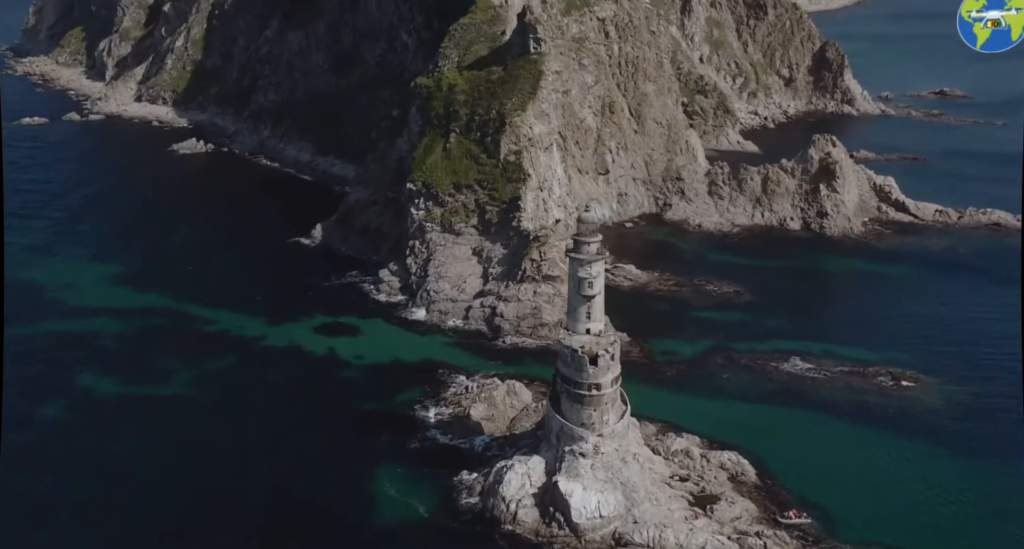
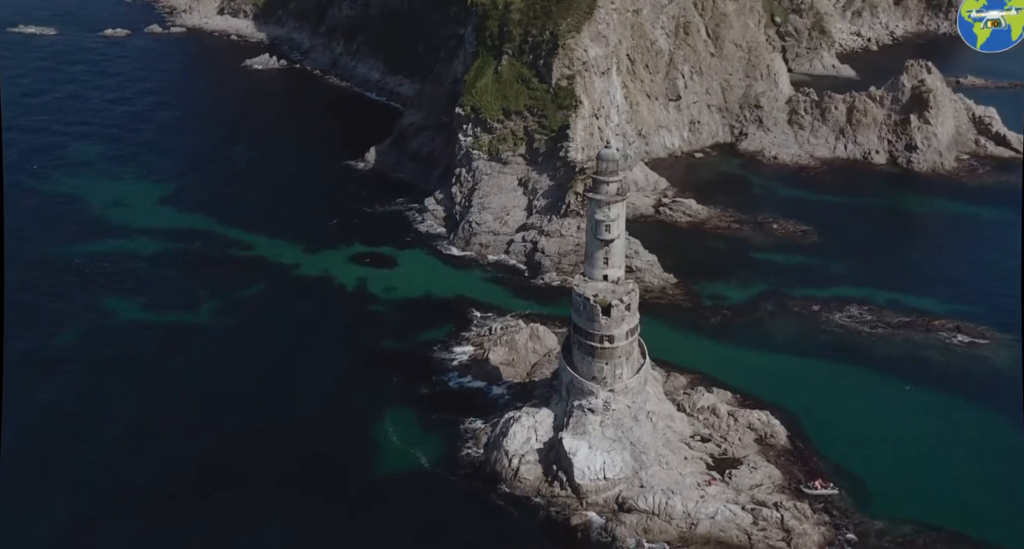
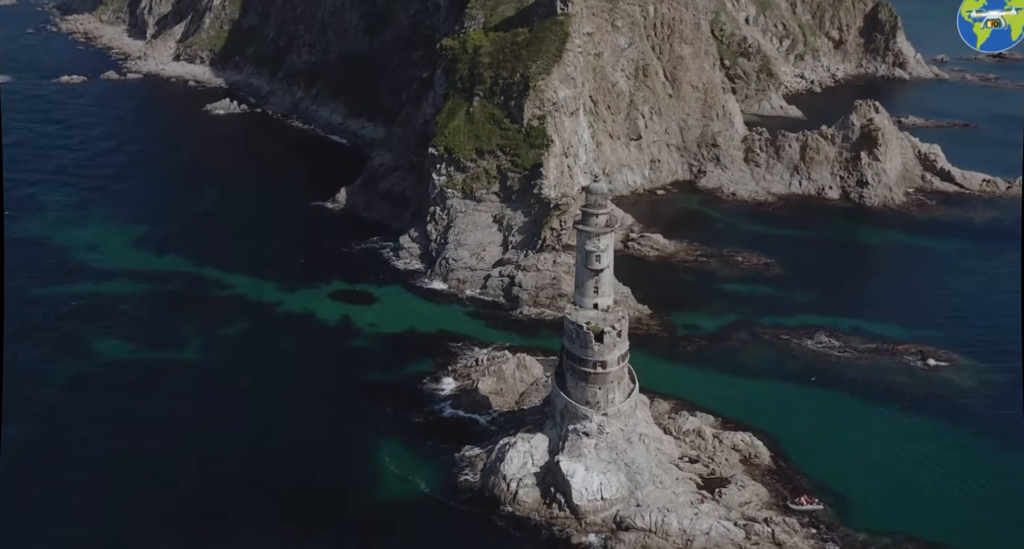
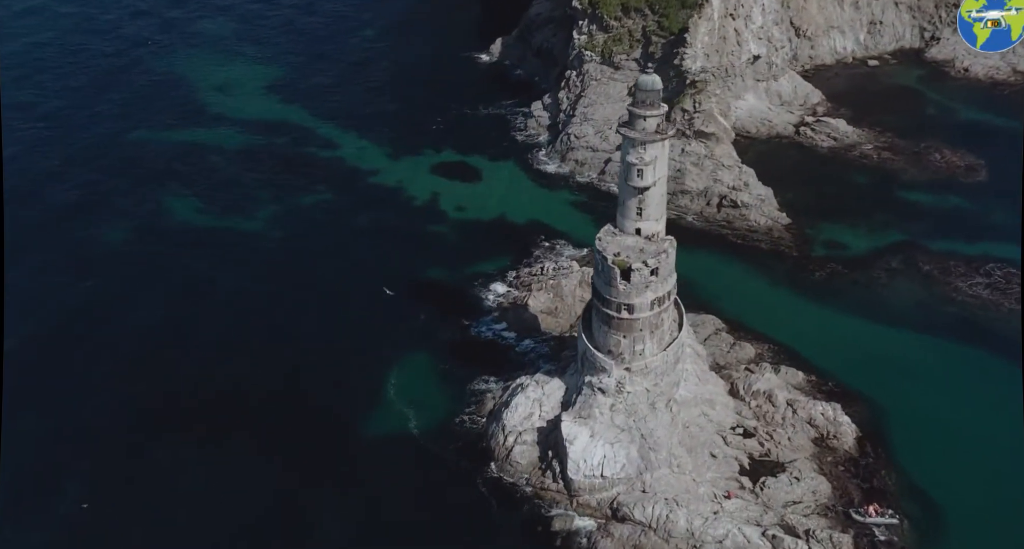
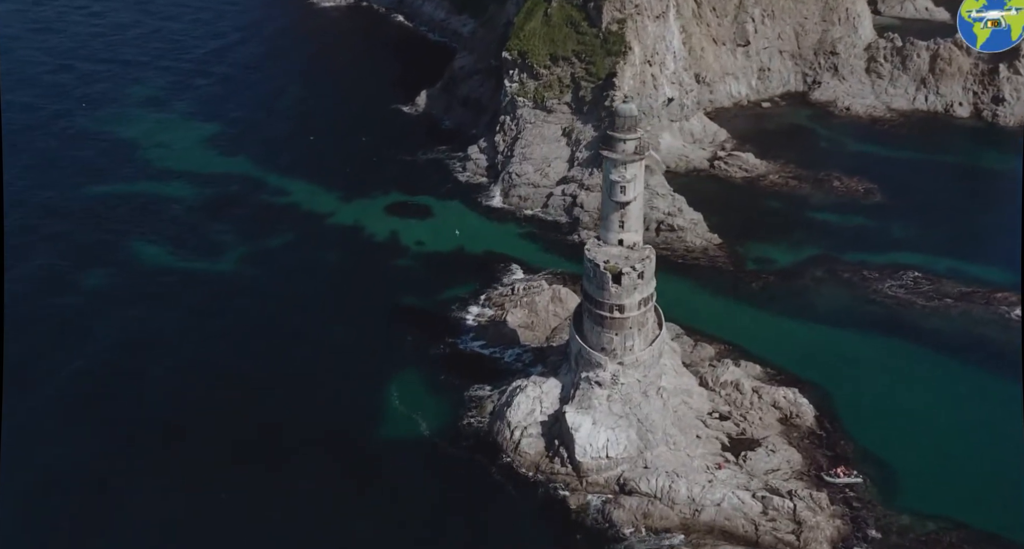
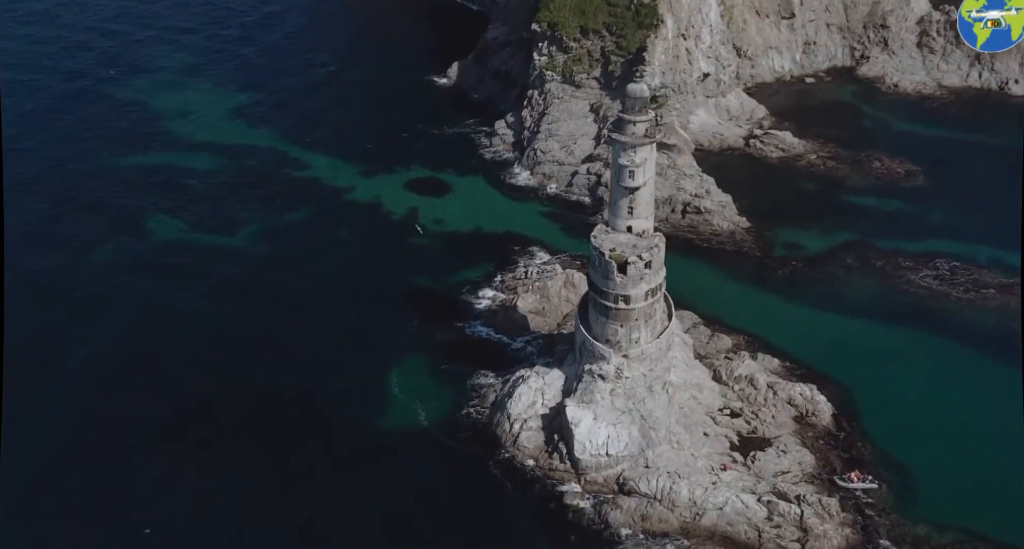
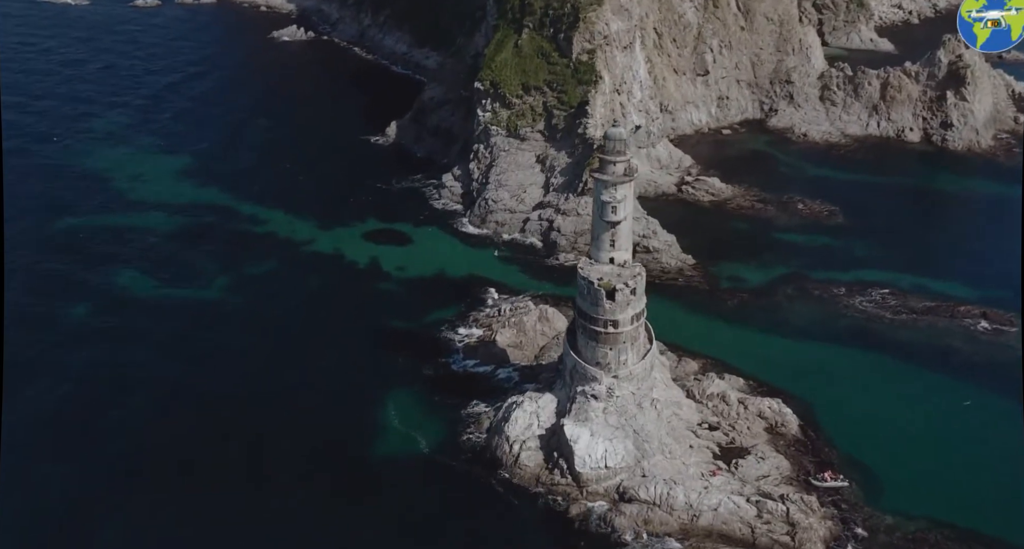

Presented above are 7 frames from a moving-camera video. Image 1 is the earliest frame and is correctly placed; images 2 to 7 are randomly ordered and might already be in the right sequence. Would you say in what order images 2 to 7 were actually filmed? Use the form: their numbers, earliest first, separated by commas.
3, 2, 7, 5, 6, 4
